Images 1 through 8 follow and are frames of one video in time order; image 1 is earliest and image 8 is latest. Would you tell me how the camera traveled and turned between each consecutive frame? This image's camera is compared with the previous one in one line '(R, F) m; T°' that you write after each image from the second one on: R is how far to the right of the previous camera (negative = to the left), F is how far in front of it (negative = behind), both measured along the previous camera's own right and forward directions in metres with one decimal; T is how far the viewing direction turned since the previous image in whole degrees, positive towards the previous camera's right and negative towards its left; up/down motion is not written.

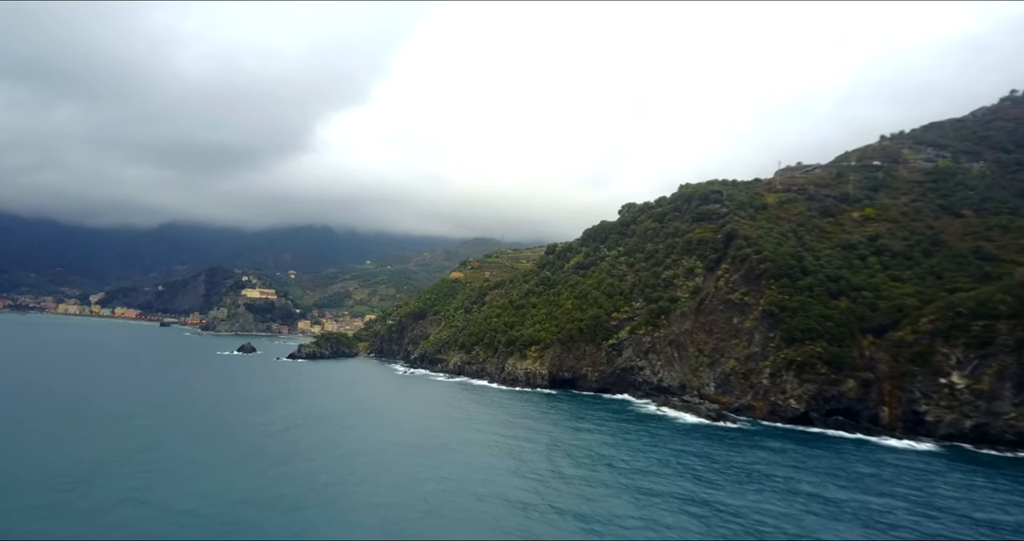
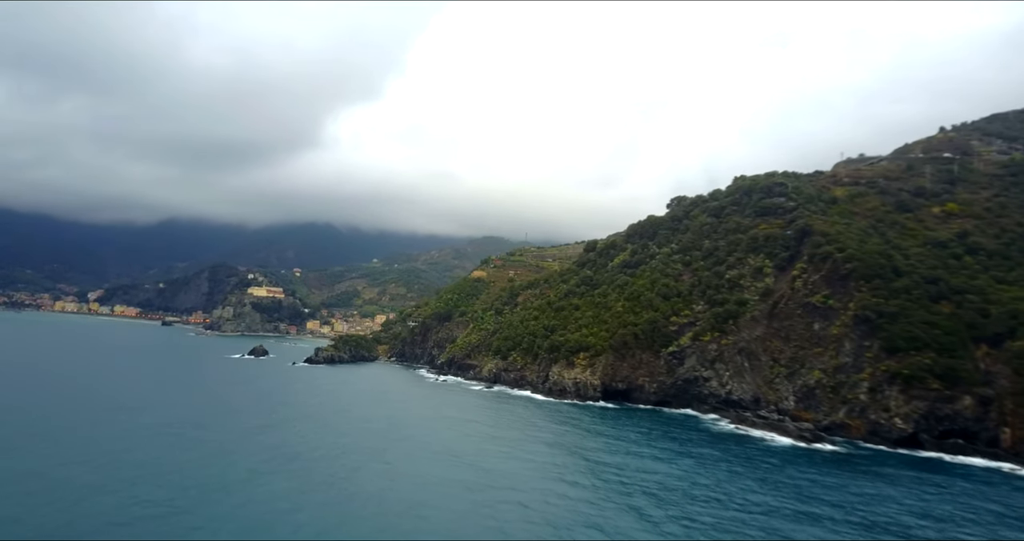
(-5.6, +9.3) m; 0°
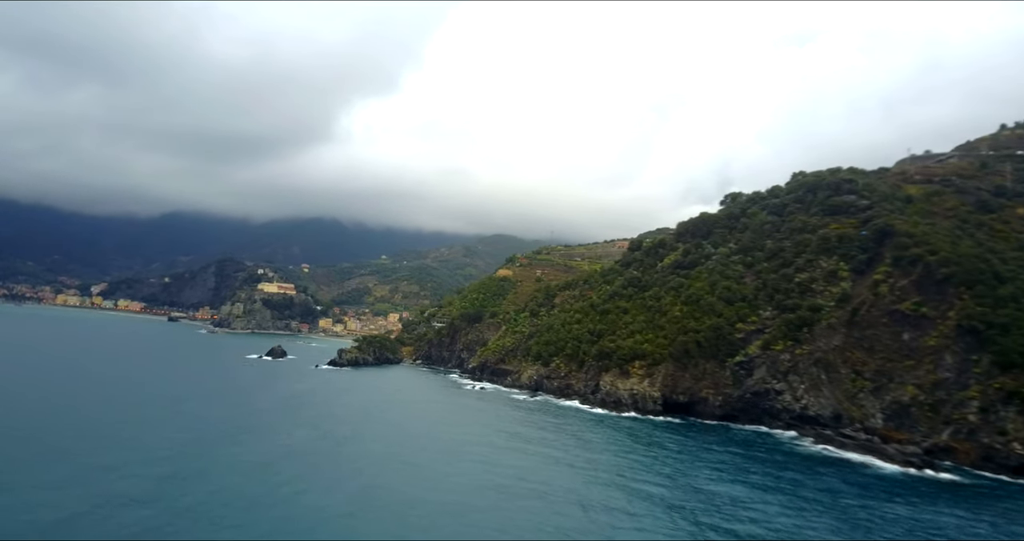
(-5.3, +7.1) m; 0°
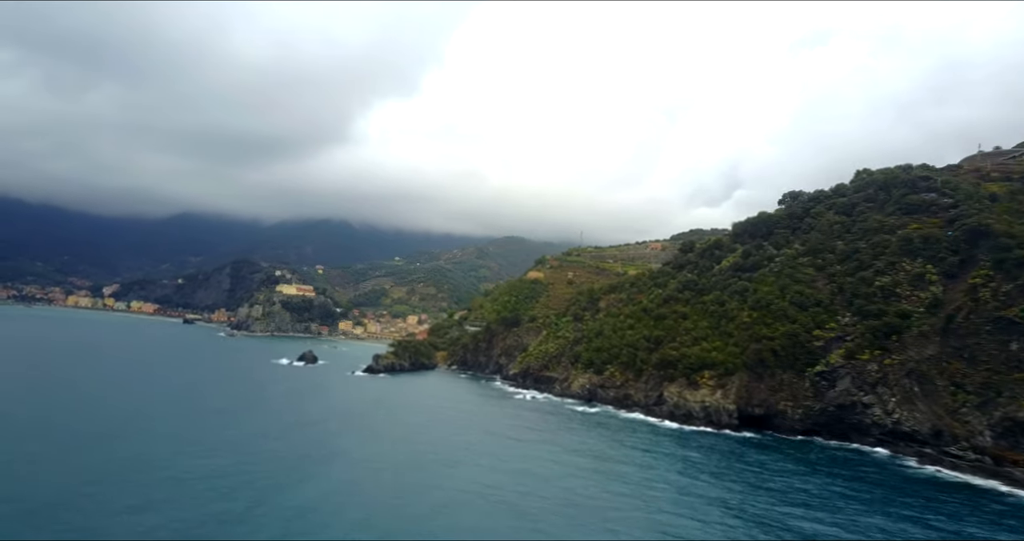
(-5.5, +5.4) m; 0°
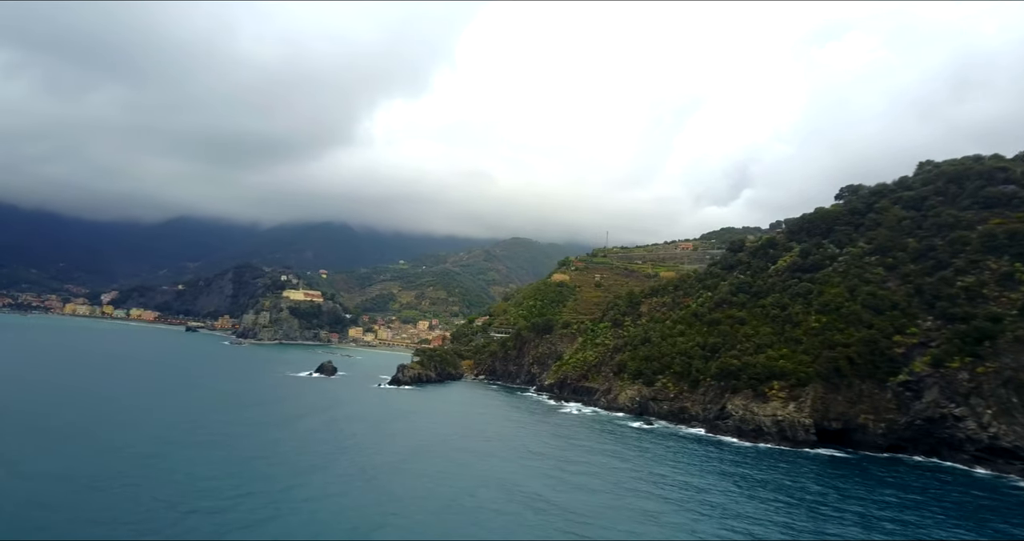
(-4.8, +6.4) m; 0°
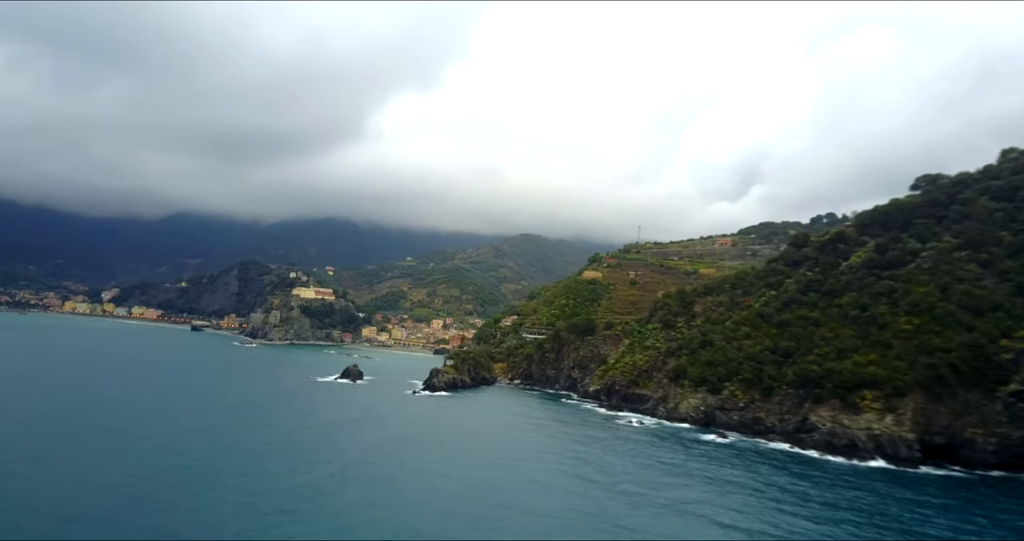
(-5.2, +6.9) m; 0°
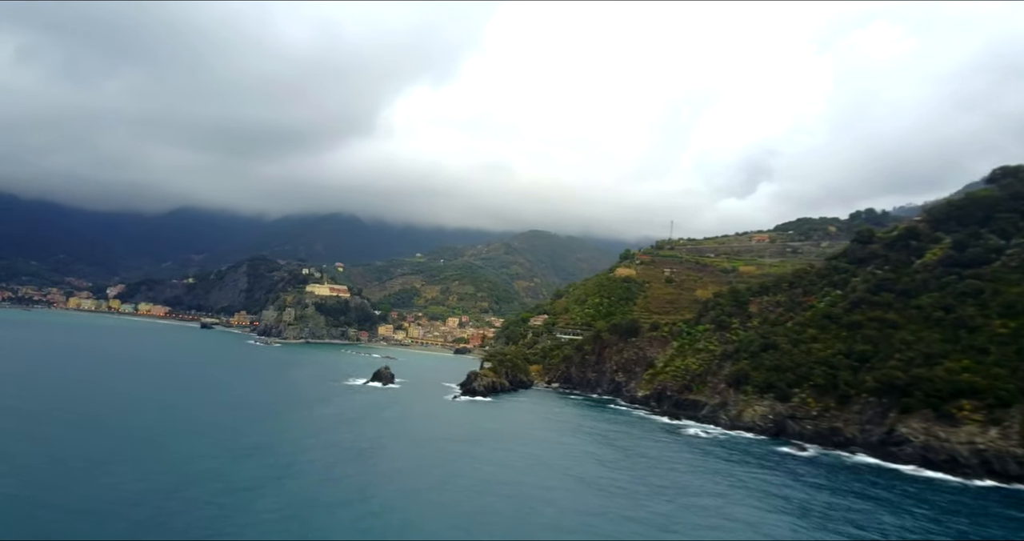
(-4.8, +5.2) m; 0°
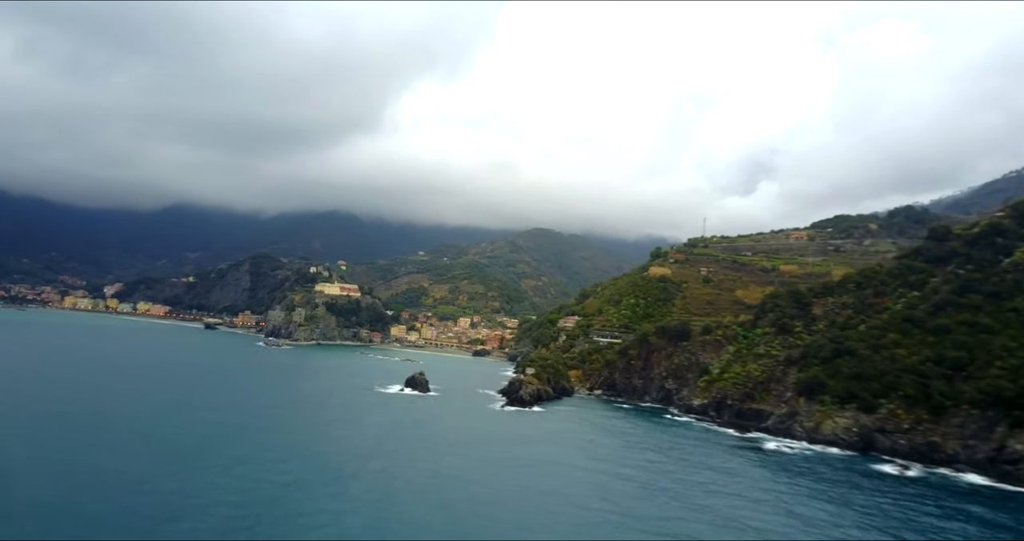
(-5.6, +5.9) m; +1°
